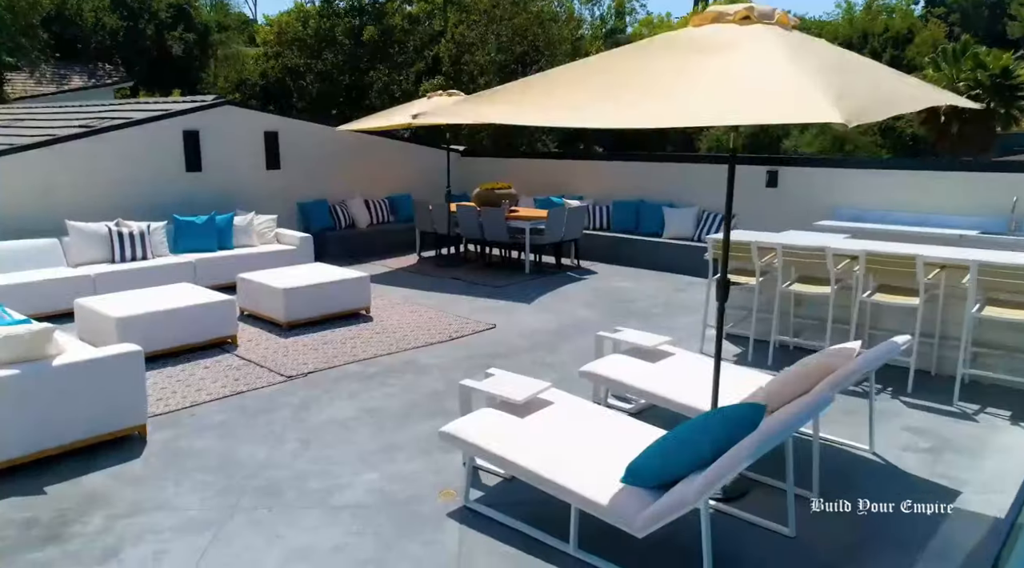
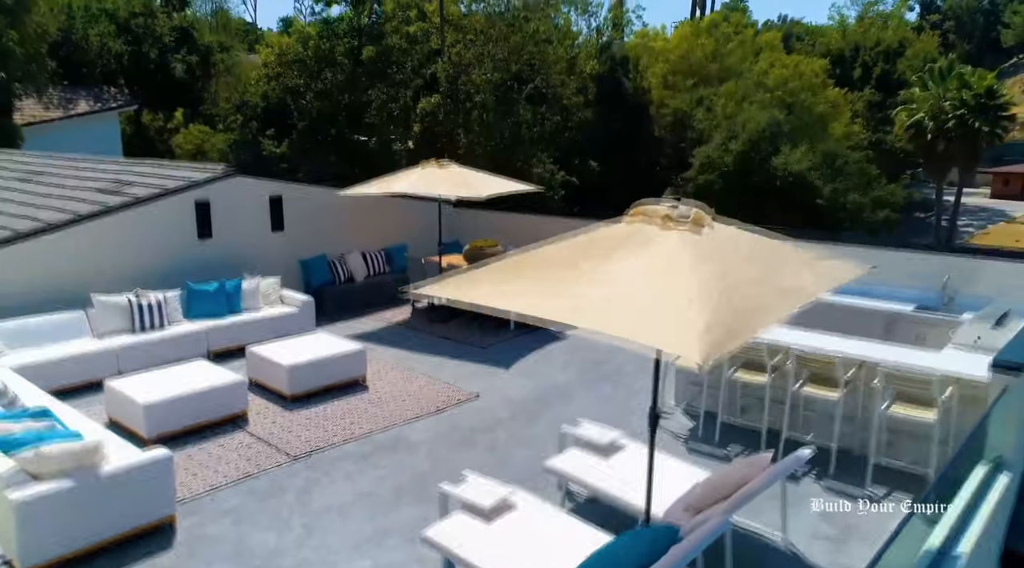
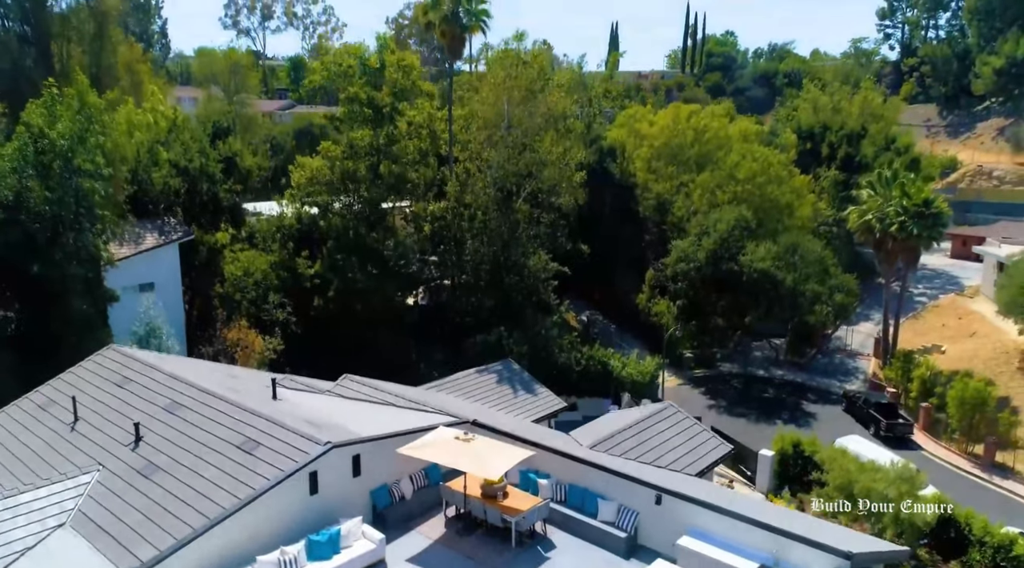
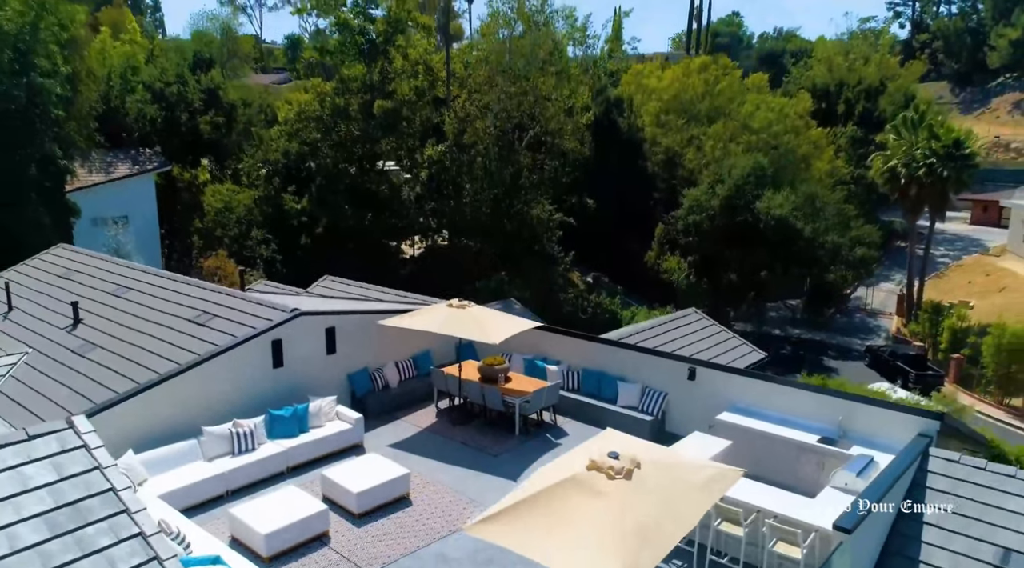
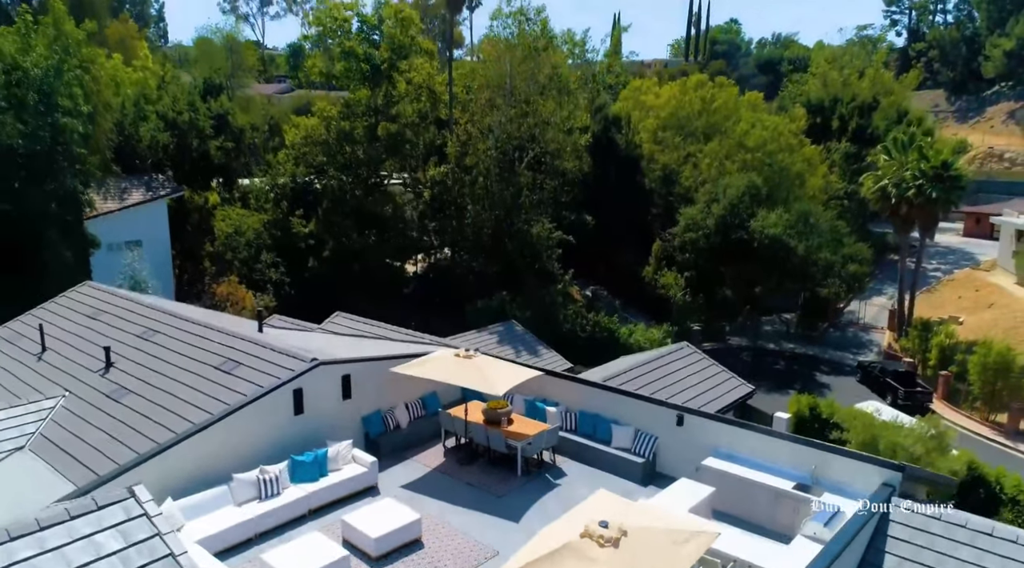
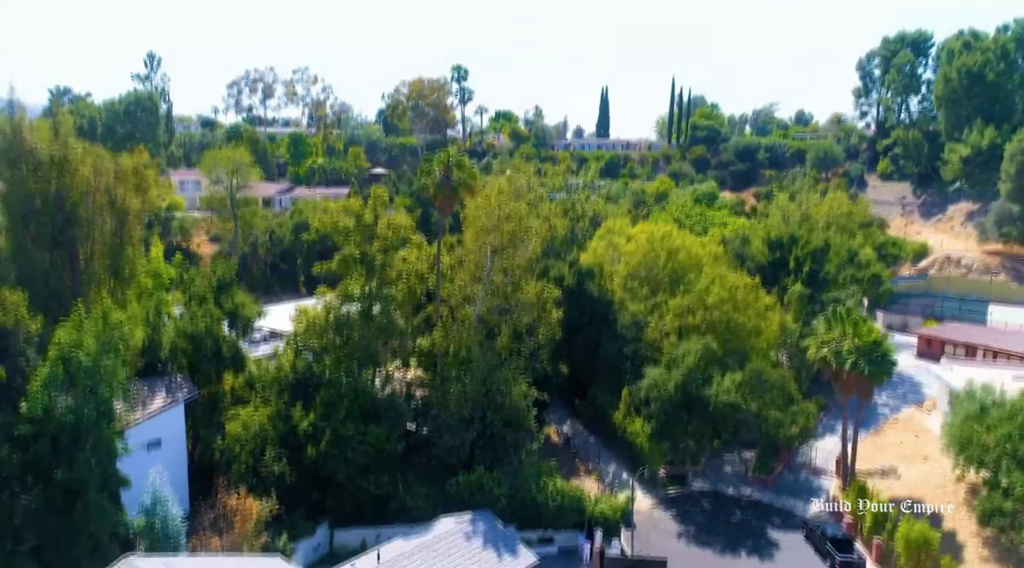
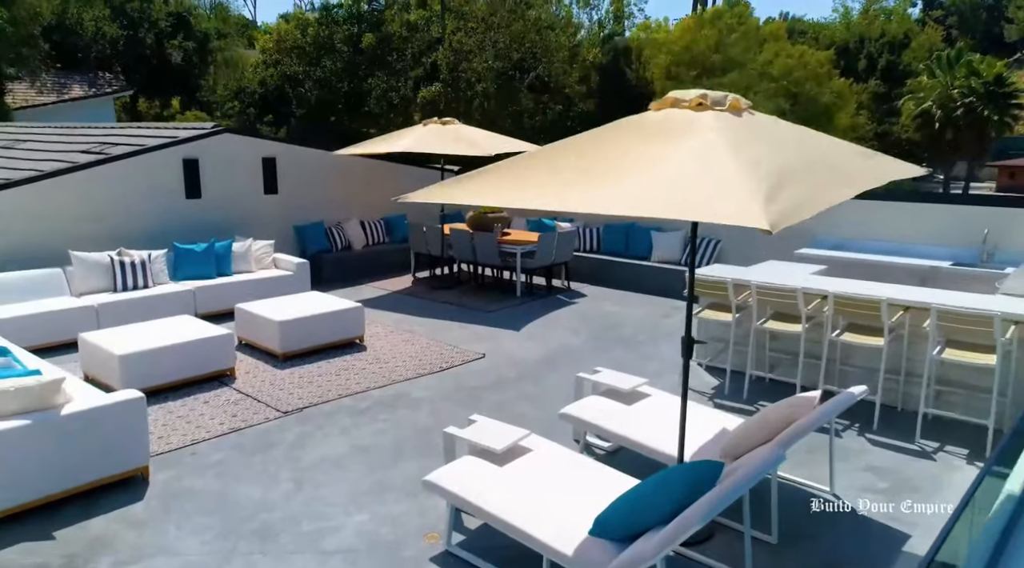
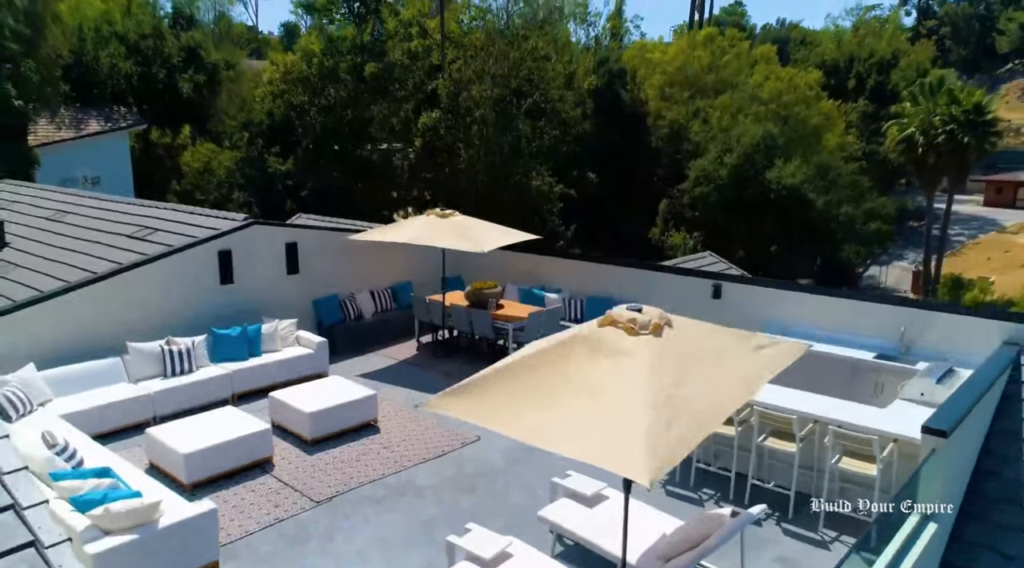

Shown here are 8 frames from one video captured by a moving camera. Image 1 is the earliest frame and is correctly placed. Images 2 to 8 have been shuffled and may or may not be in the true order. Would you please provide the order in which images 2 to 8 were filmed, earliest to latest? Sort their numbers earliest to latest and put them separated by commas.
7, 2, 8, 4, 5, 3, 6
